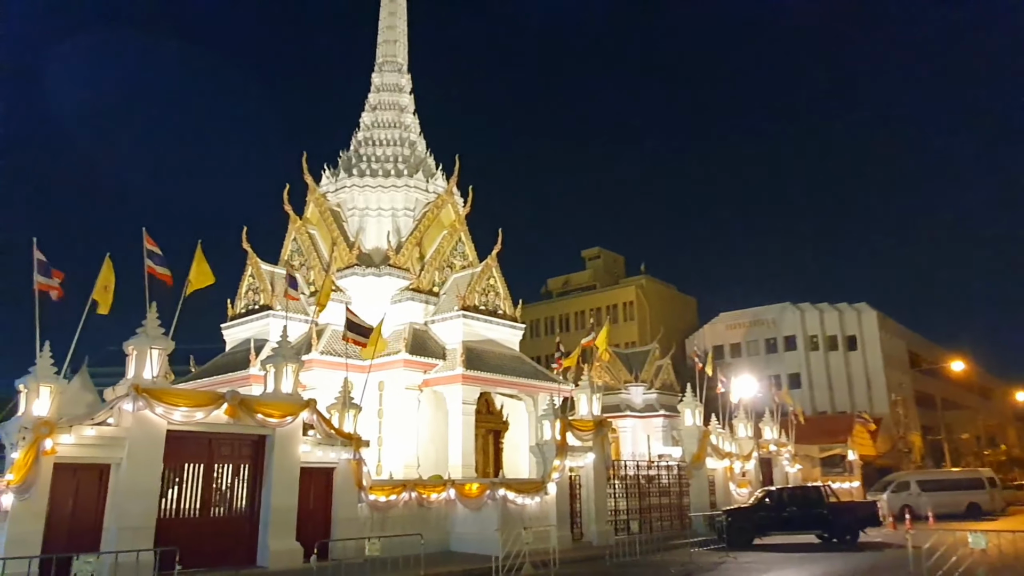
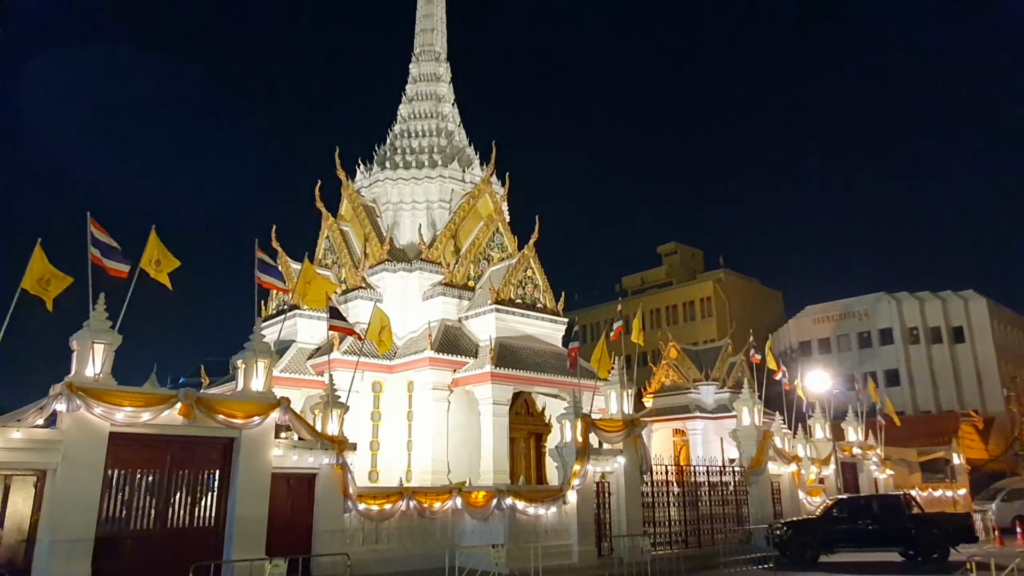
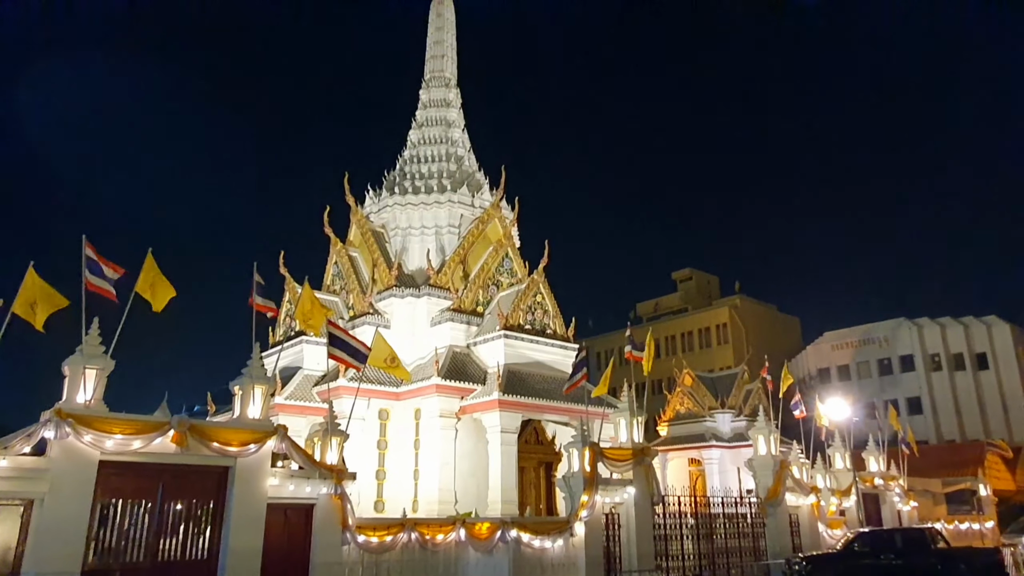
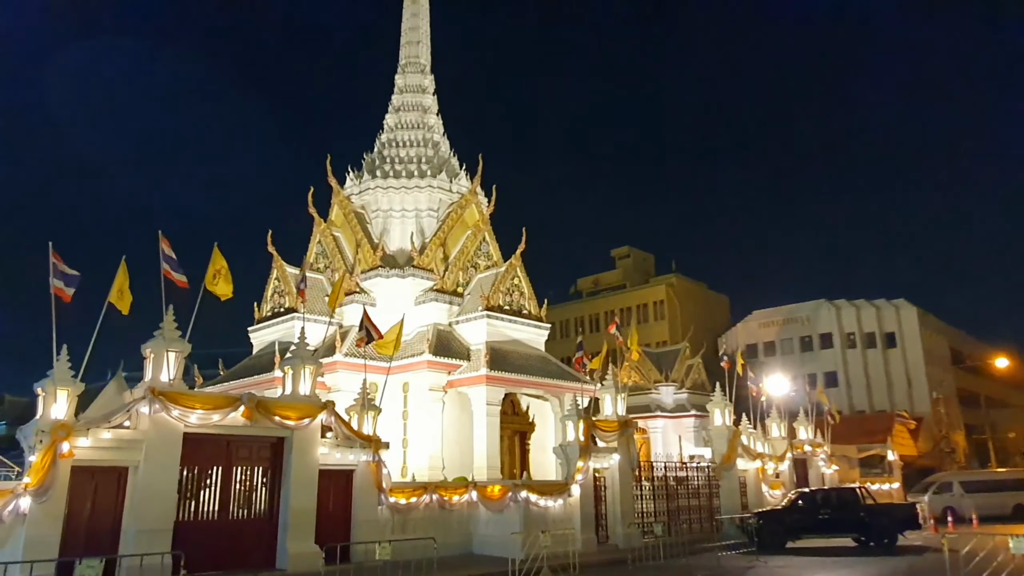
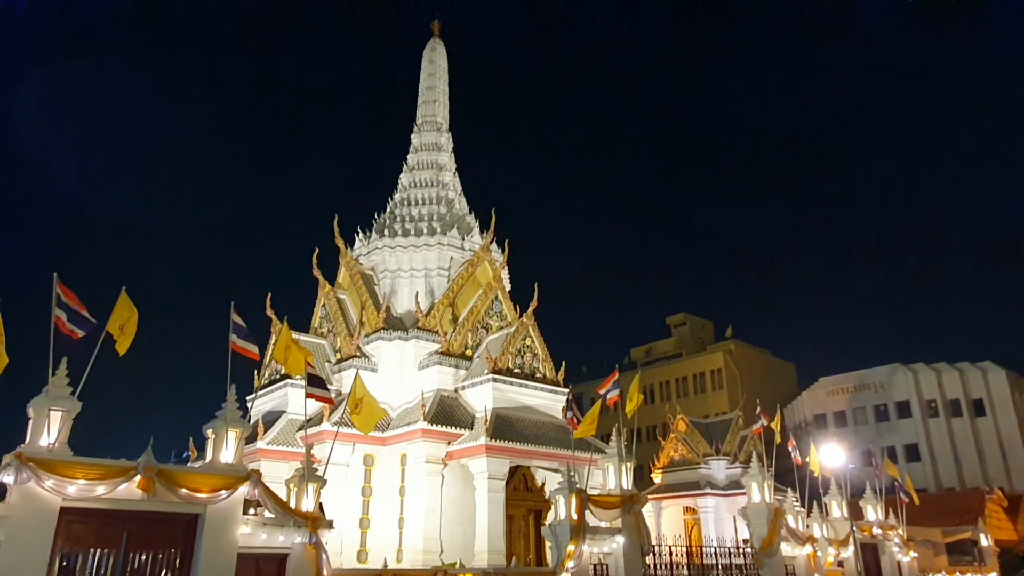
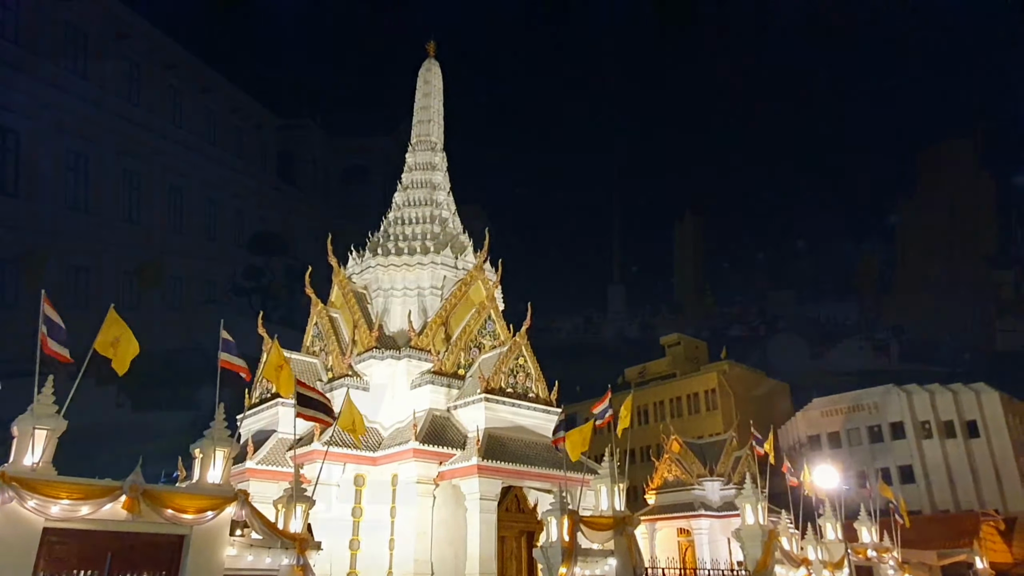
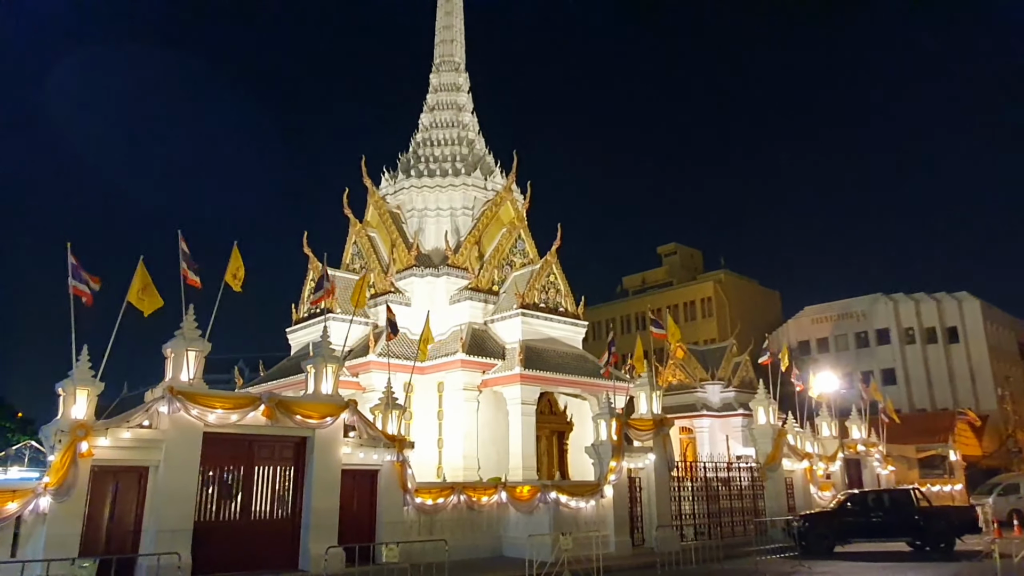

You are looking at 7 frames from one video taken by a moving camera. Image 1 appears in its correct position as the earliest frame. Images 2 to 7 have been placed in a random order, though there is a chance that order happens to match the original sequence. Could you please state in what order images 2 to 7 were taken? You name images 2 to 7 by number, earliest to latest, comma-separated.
4, 7, 2, 3, 5, 6
